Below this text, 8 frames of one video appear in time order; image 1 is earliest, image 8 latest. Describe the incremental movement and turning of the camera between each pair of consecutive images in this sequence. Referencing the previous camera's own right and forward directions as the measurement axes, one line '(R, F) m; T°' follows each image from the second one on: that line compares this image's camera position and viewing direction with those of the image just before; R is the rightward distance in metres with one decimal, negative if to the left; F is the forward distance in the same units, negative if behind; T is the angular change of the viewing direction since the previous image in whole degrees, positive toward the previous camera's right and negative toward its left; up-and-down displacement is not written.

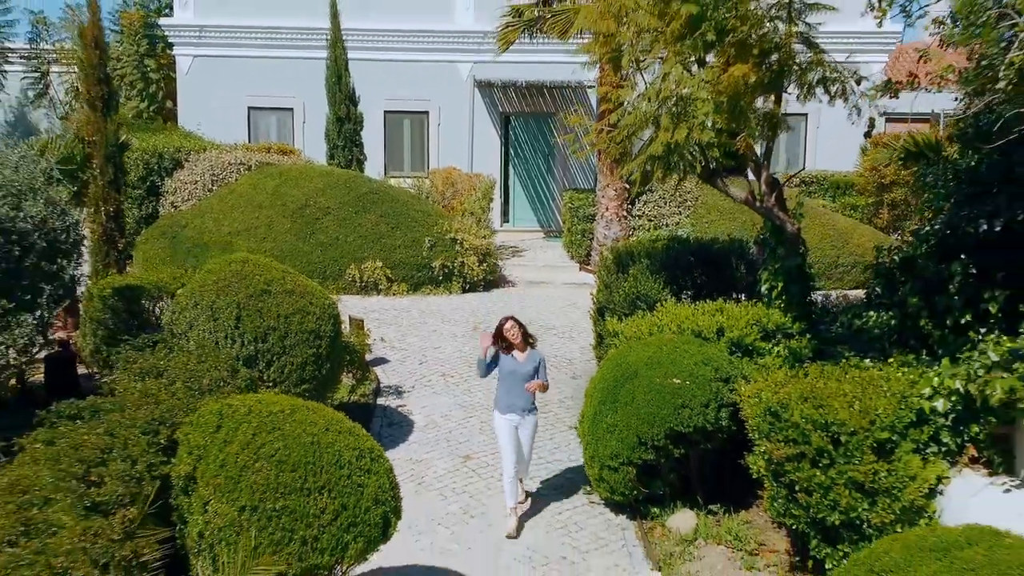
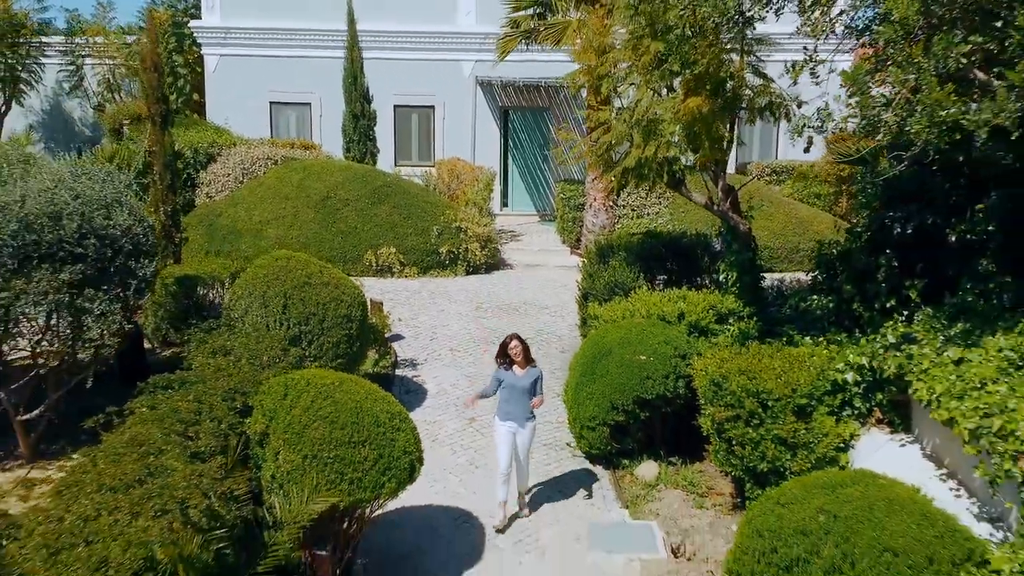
(0.0, -1.3) m; 0°
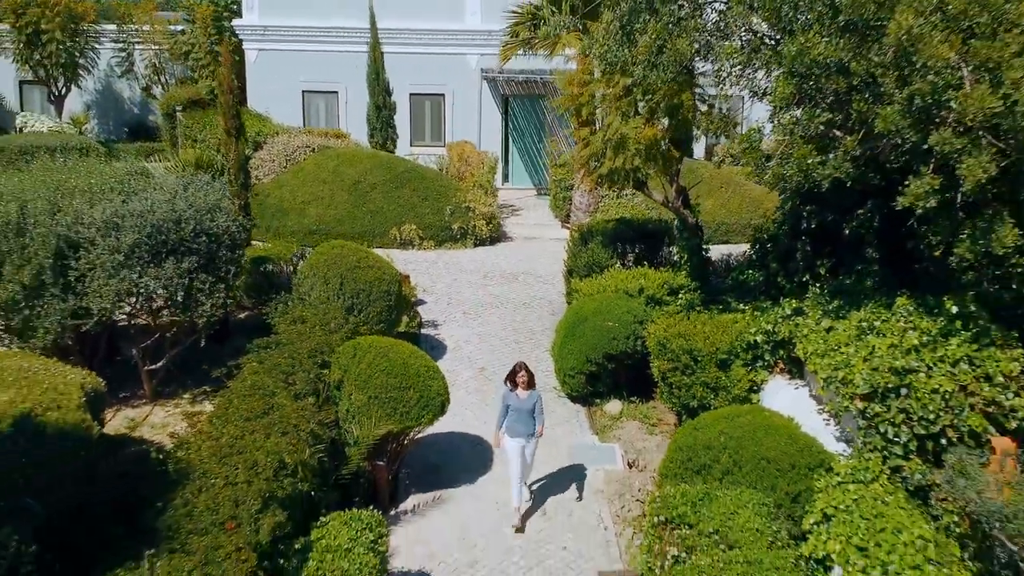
(0.0, -2.4) m; 0°
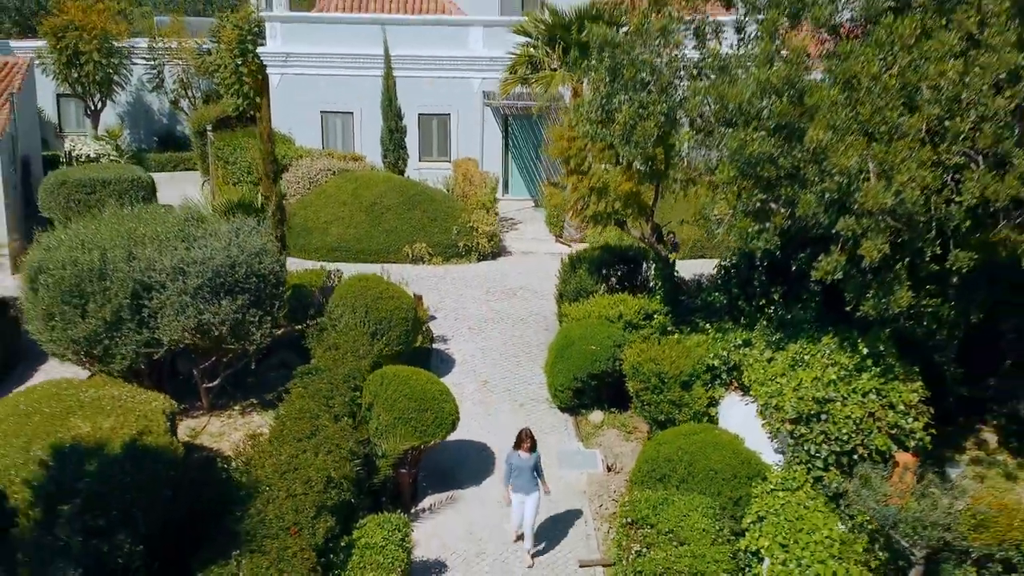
(0.0, -1.8) m; 0°
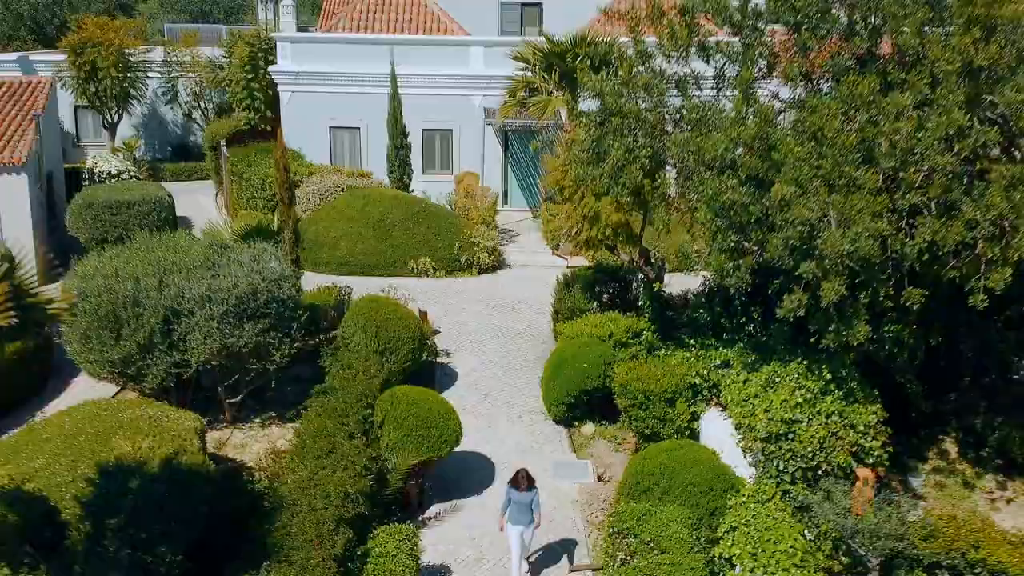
(0.0, -1.0) m; 0°
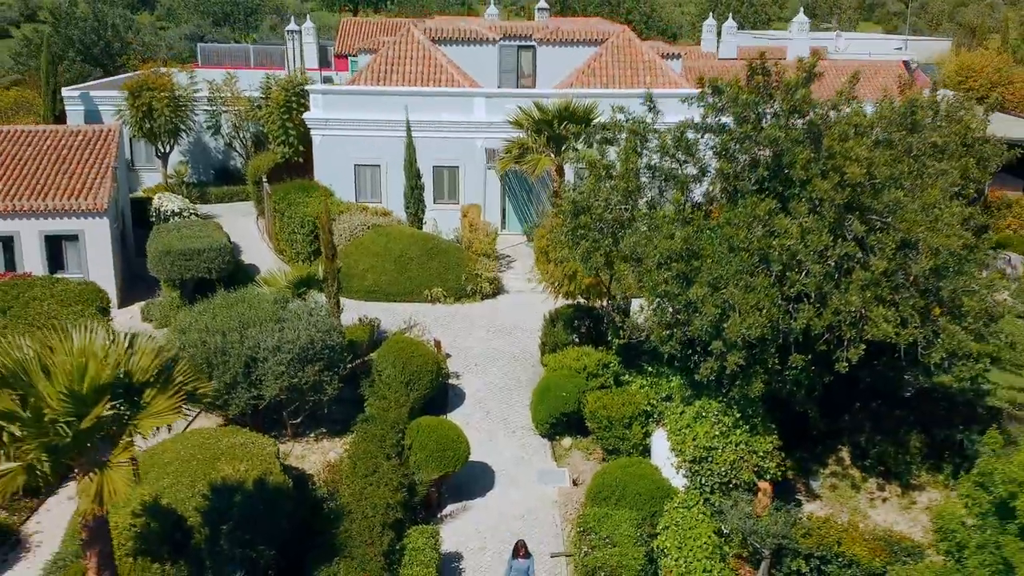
(+0.1, -3.7) m; 0°
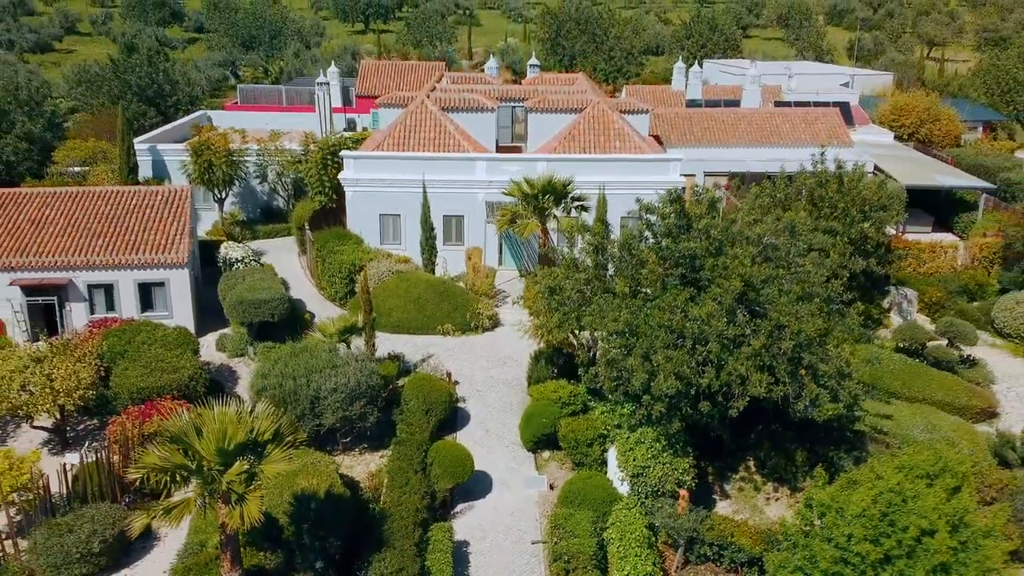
(+0.1, -5.6) m; 0°
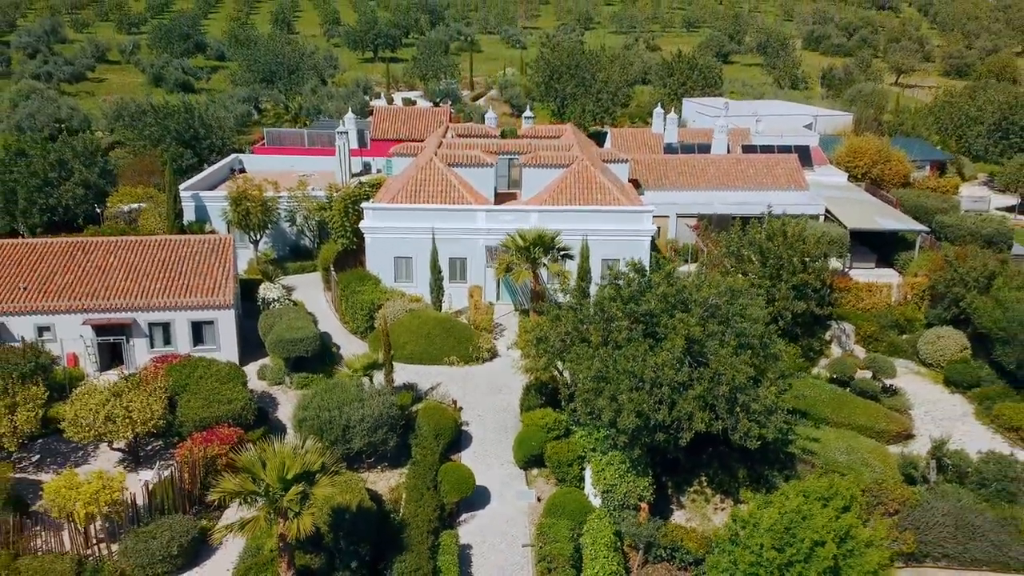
(+0.1, -4.8) m; 0°
